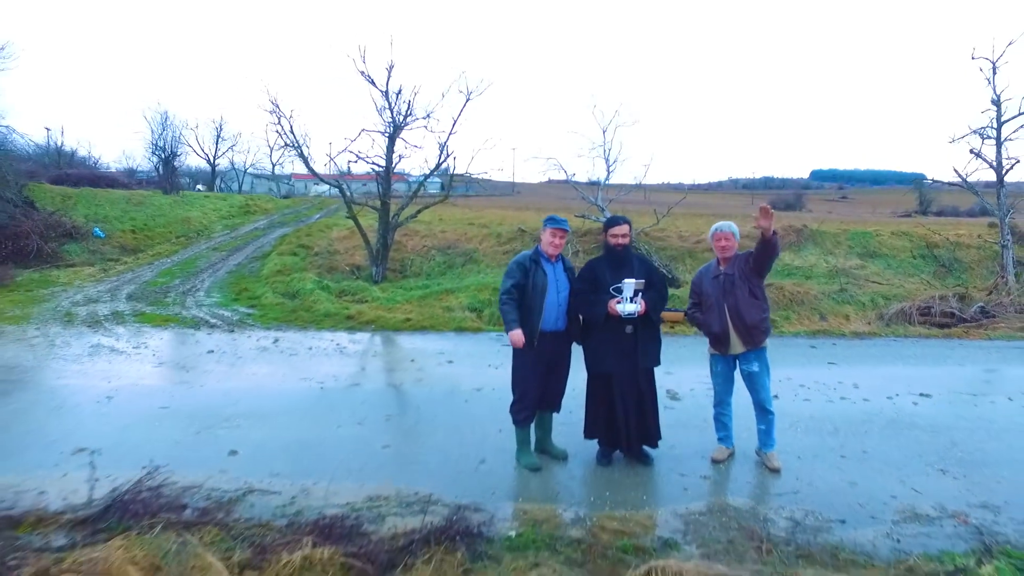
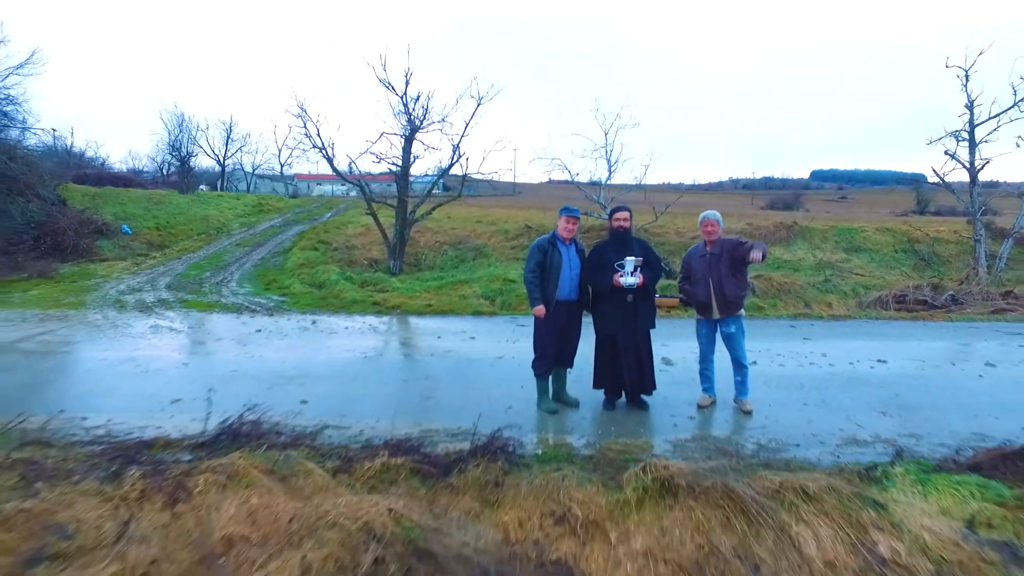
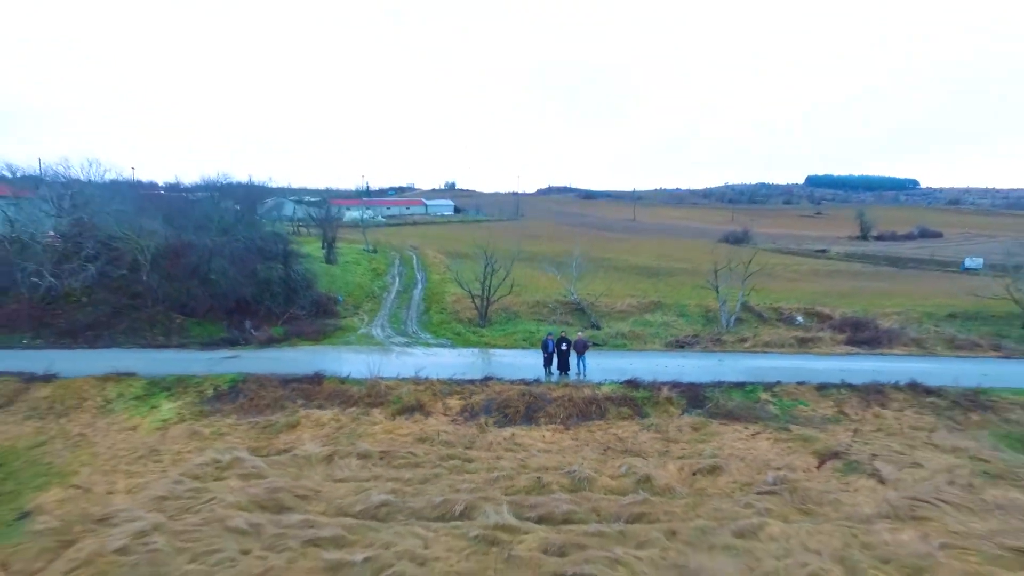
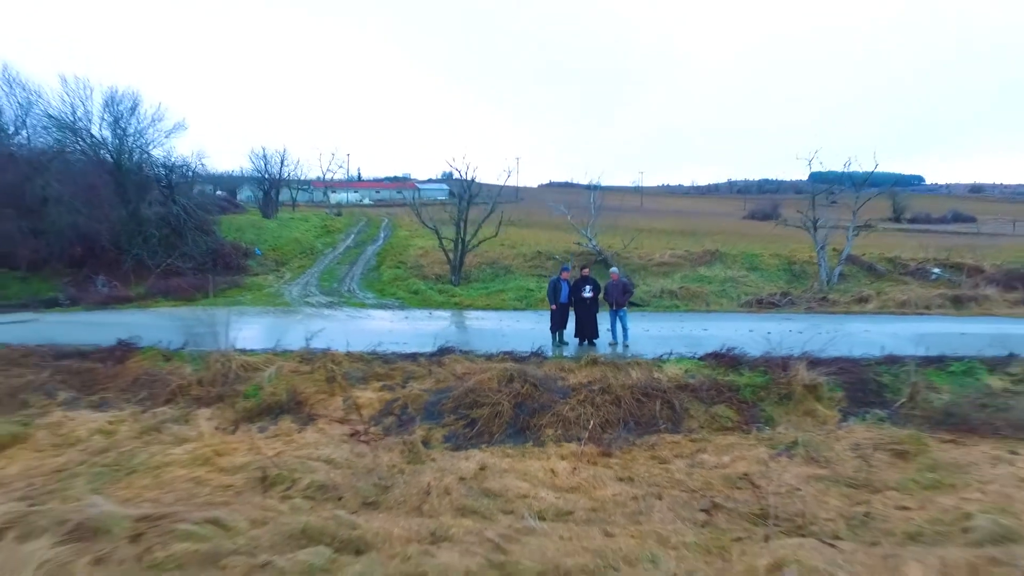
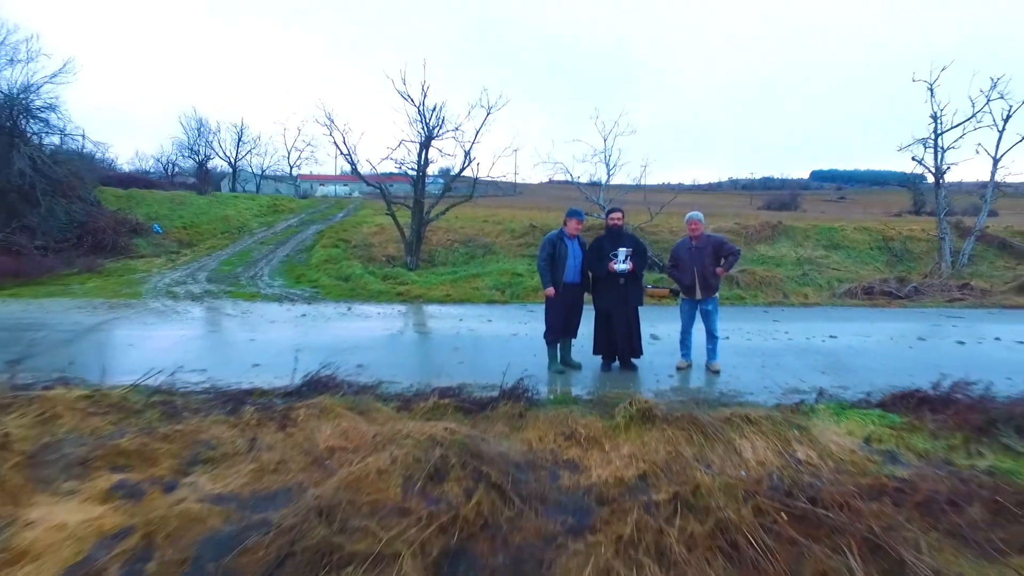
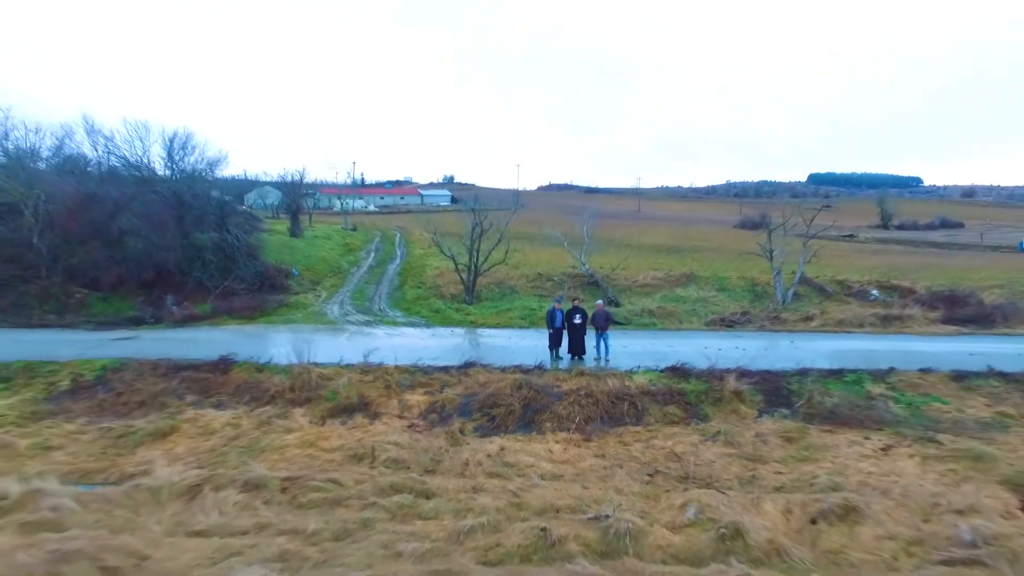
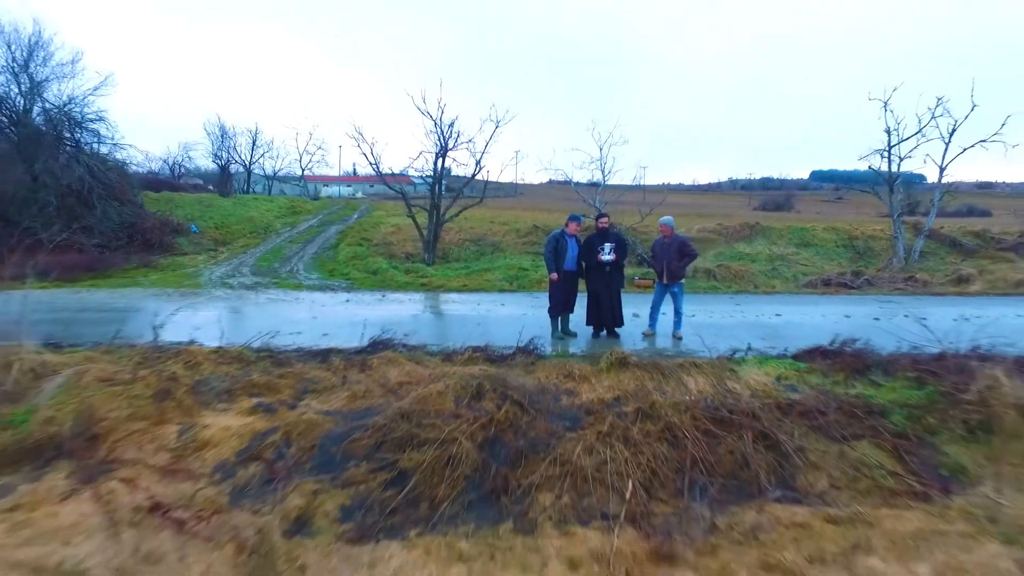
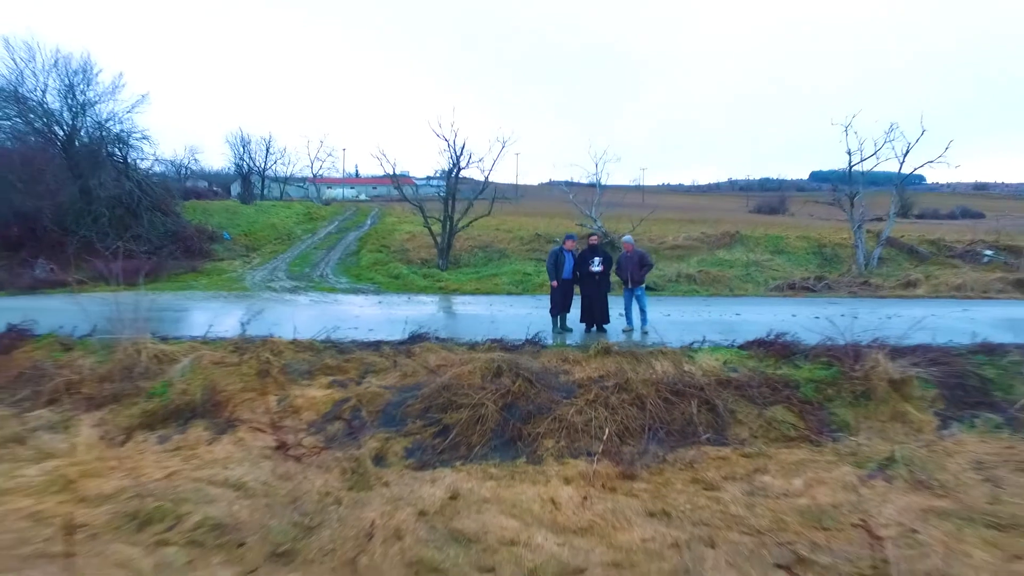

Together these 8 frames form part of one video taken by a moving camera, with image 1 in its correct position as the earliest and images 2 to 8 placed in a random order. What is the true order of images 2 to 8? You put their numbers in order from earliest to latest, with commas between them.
2, 5, 7, 8, 4, 6, 3
